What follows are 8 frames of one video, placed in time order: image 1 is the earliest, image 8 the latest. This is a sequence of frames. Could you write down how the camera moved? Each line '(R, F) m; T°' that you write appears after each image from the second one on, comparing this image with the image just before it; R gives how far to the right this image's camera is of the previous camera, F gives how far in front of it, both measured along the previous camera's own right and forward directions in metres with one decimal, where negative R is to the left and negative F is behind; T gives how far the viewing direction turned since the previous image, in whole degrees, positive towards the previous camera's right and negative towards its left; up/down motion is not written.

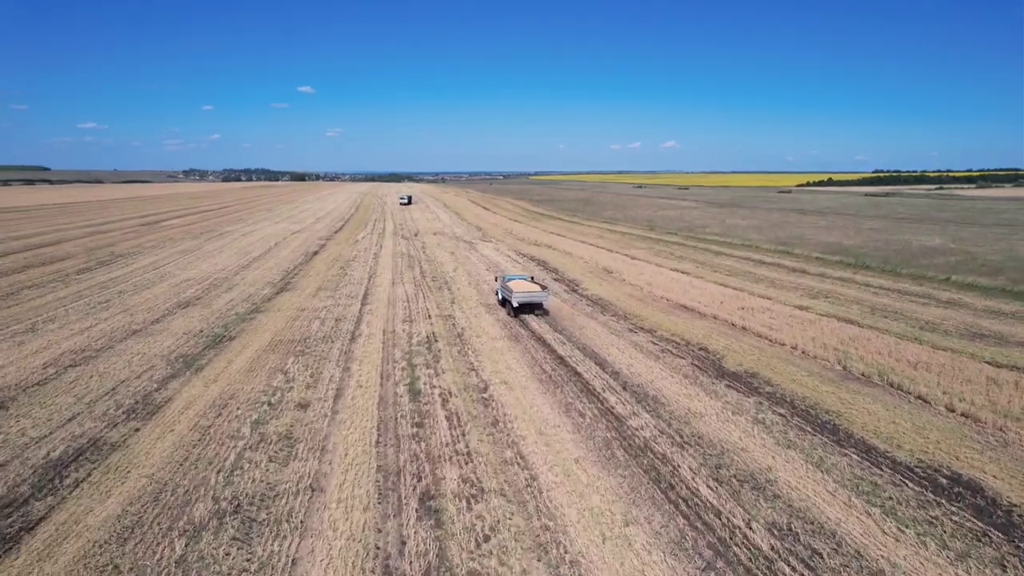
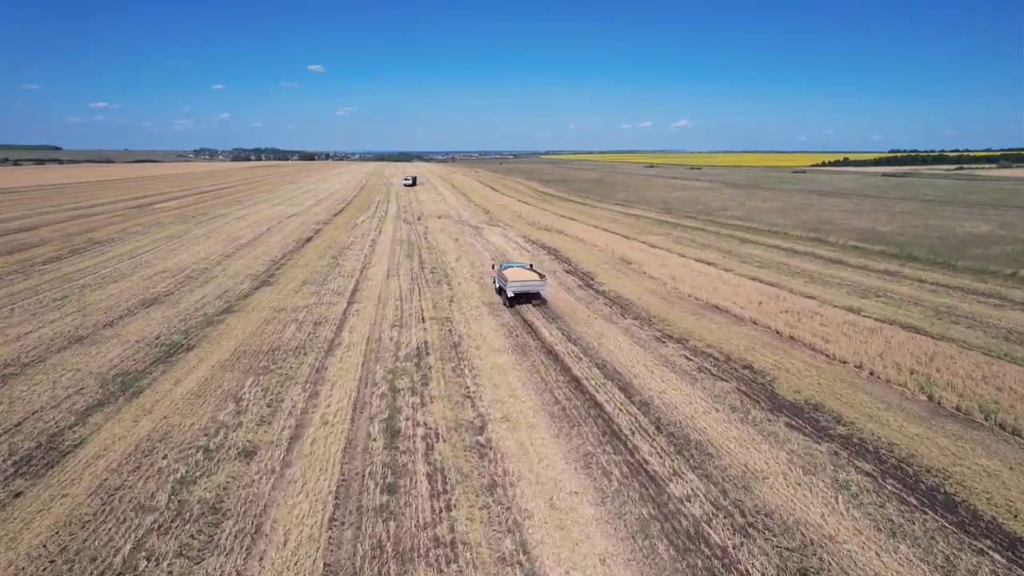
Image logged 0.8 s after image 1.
(+0.1, +2.4) m; -1°
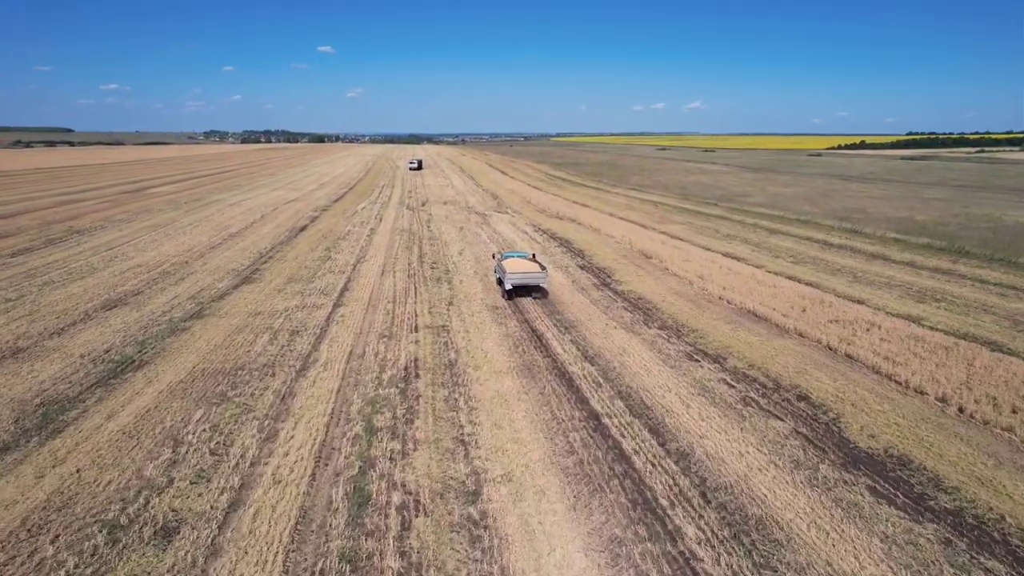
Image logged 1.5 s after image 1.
(+0.1, +2.1) m; -1°
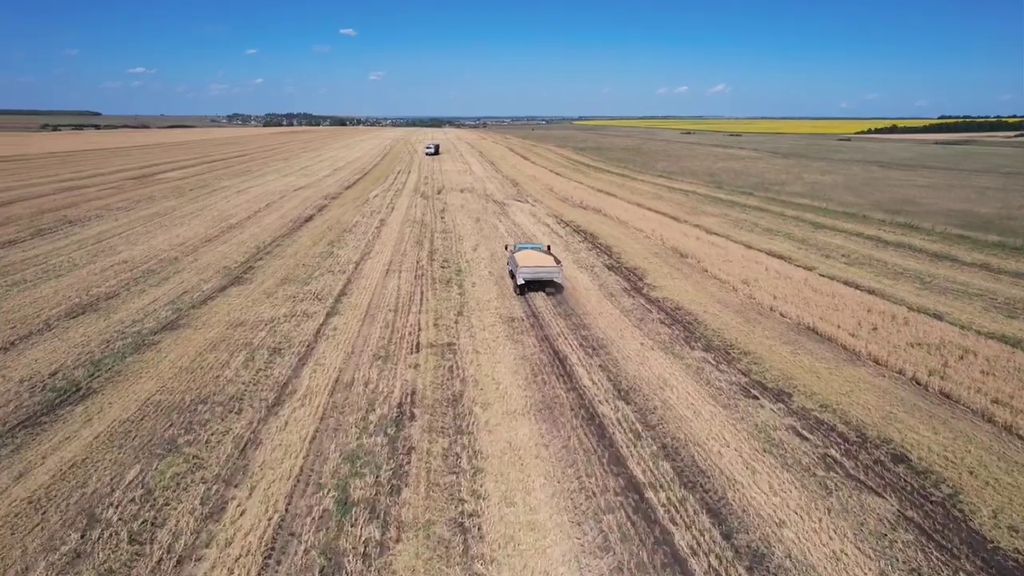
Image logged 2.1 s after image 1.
(0.0, +2.1) m; -2°
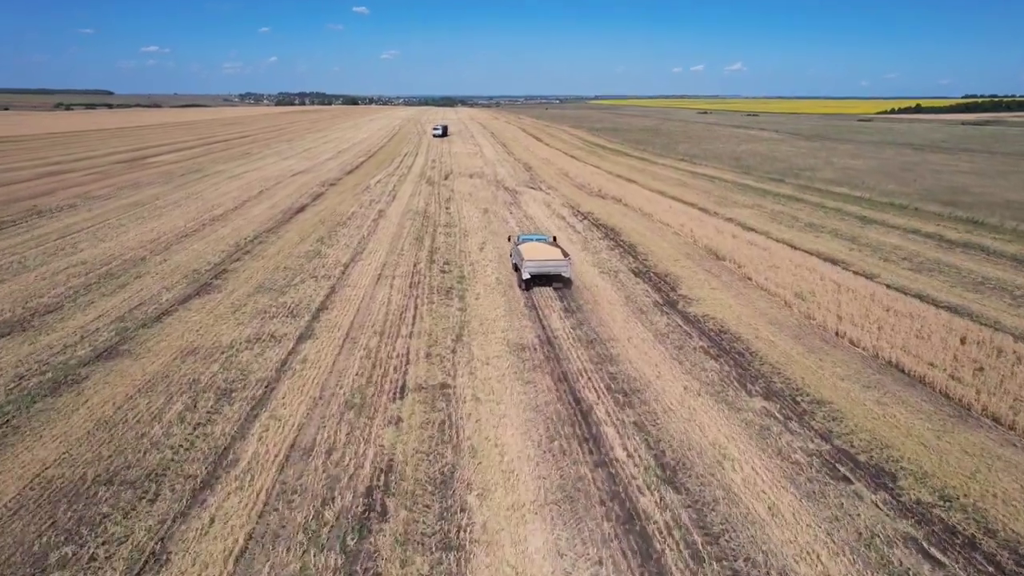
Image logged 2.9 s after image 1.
(0.0, +2.5) m; -1°
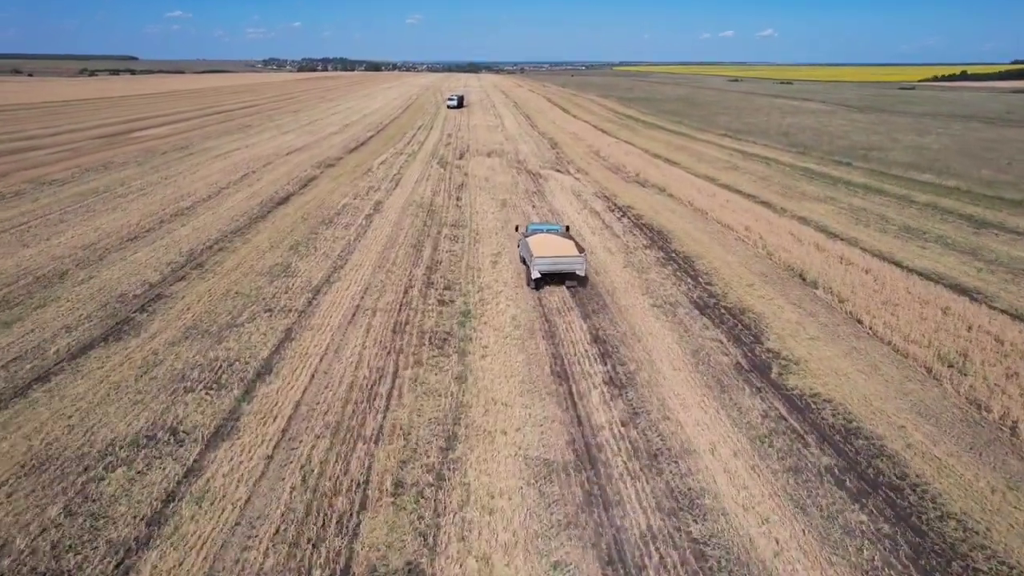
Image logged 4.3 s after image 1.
(0.0, +4.1) m; -2°
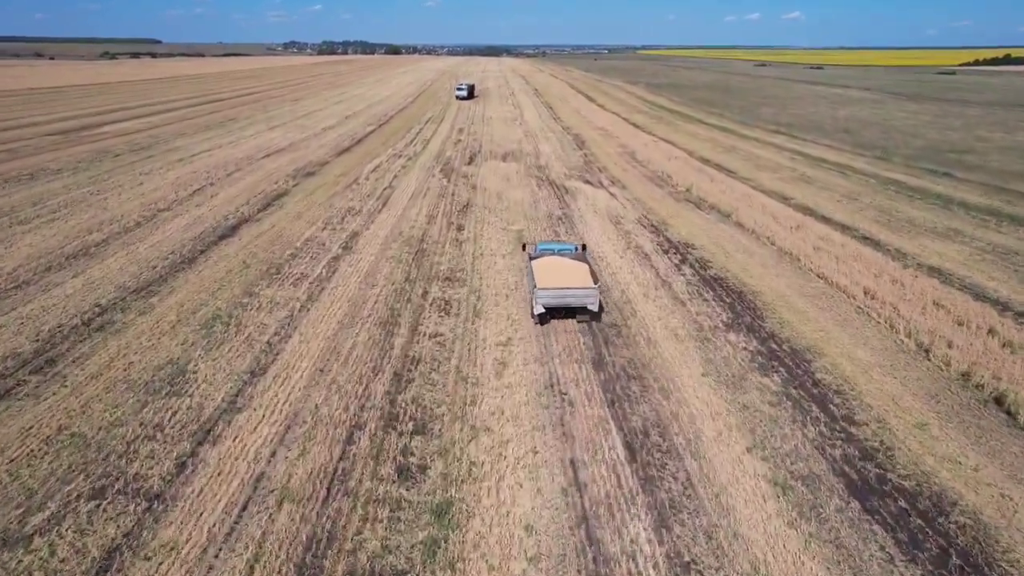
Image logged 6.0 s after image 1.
(0.0, +5.3) m; -2°
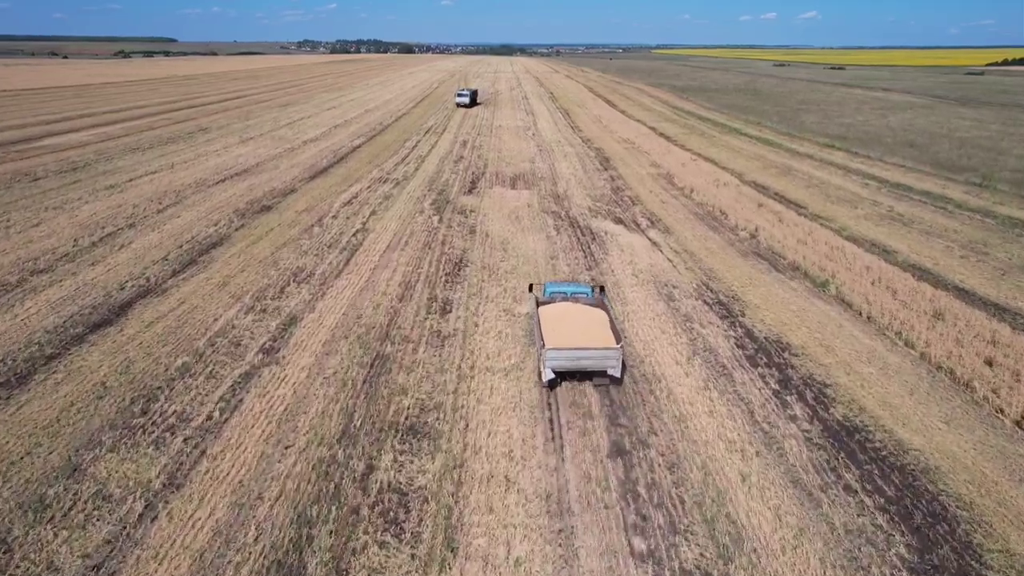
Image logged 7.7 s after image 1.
(+0.1, +5.1) m; -1°
